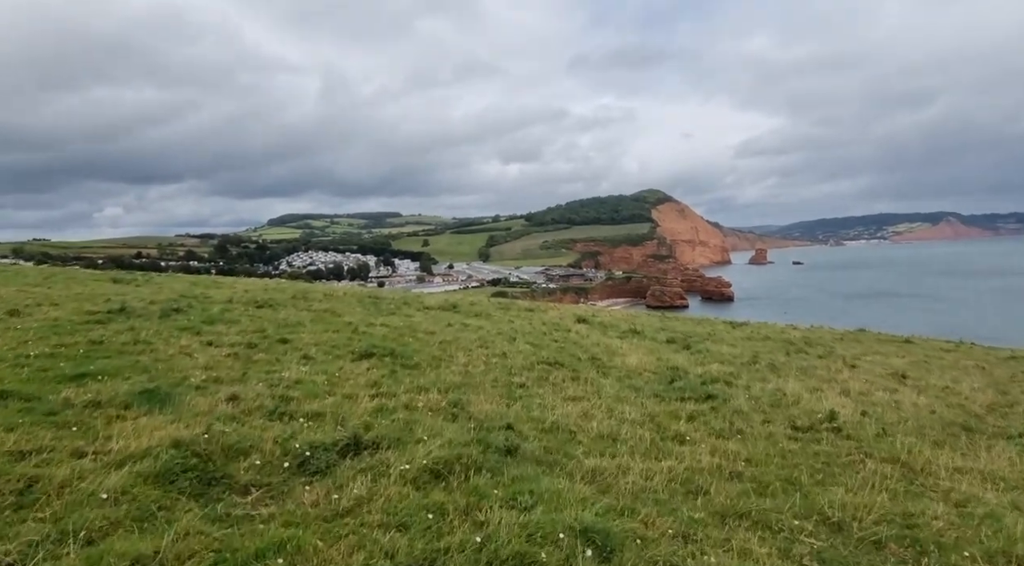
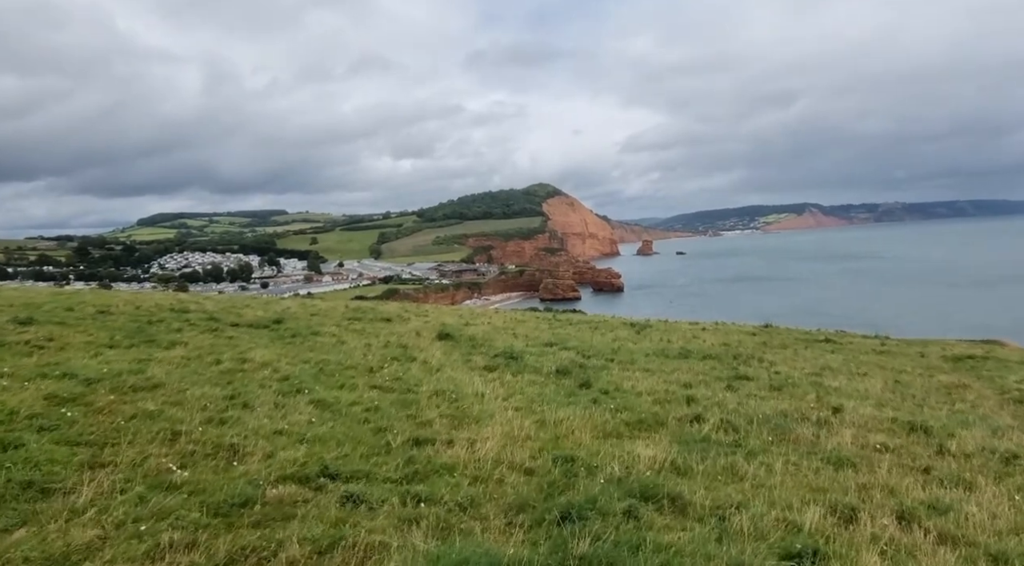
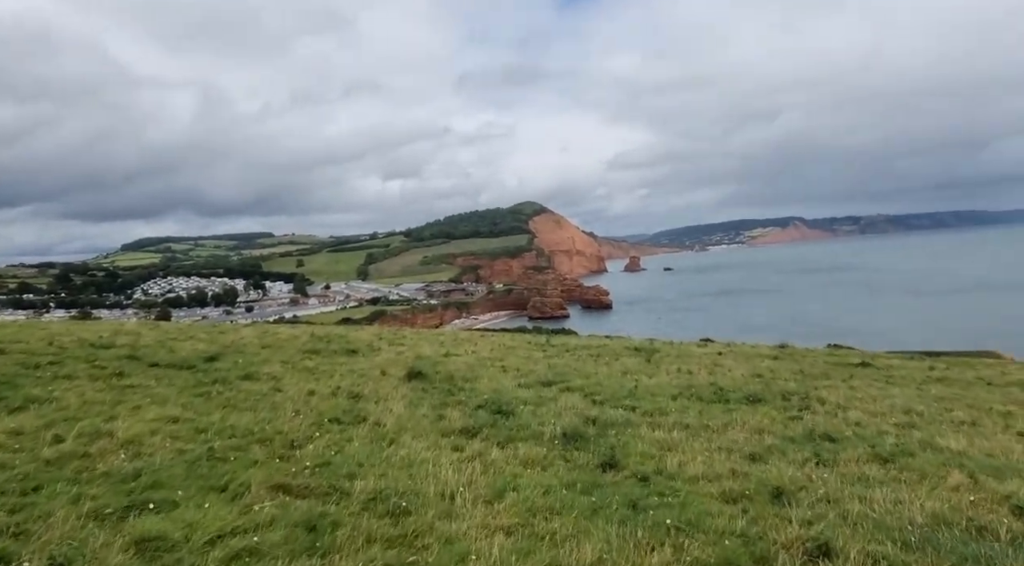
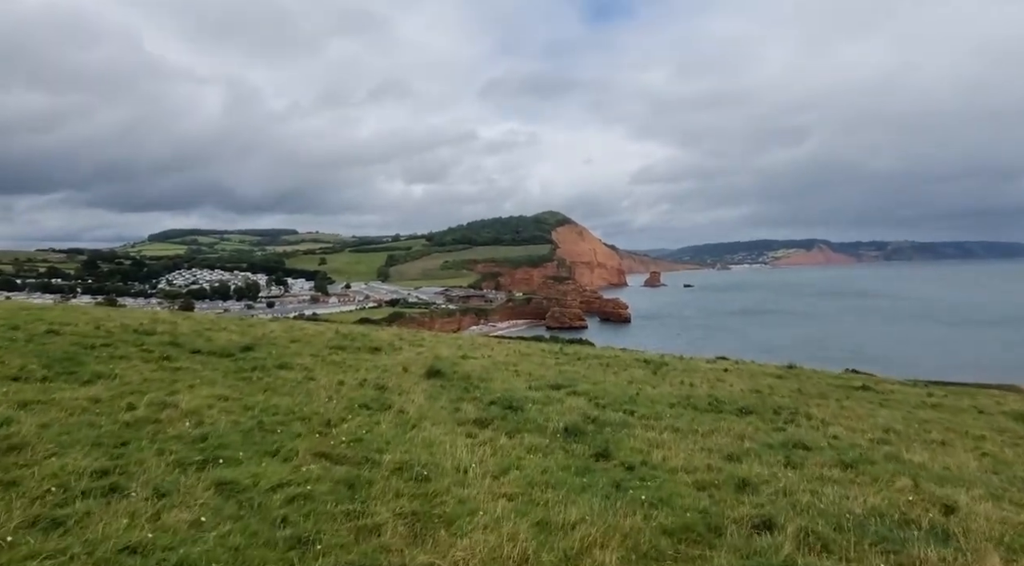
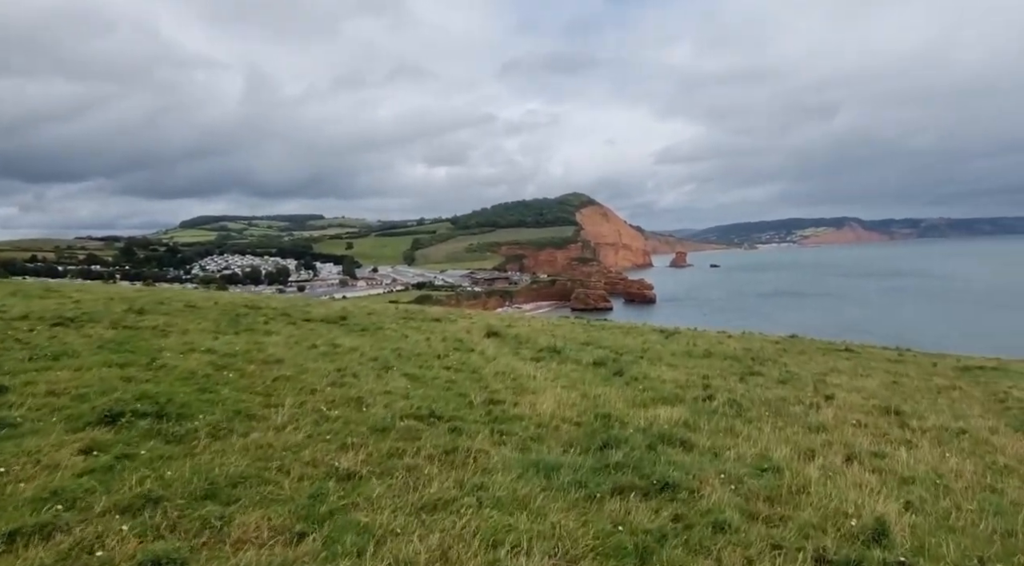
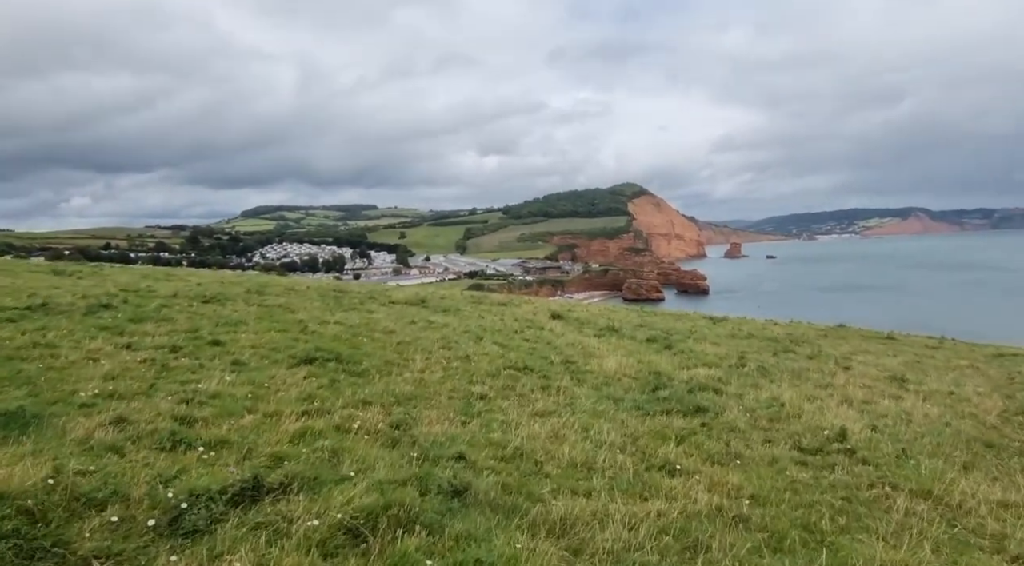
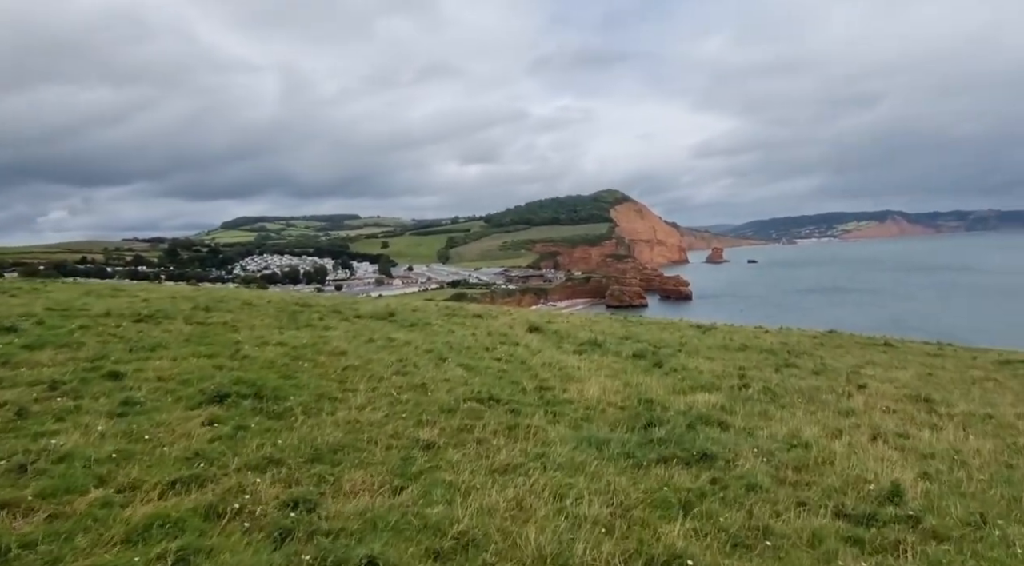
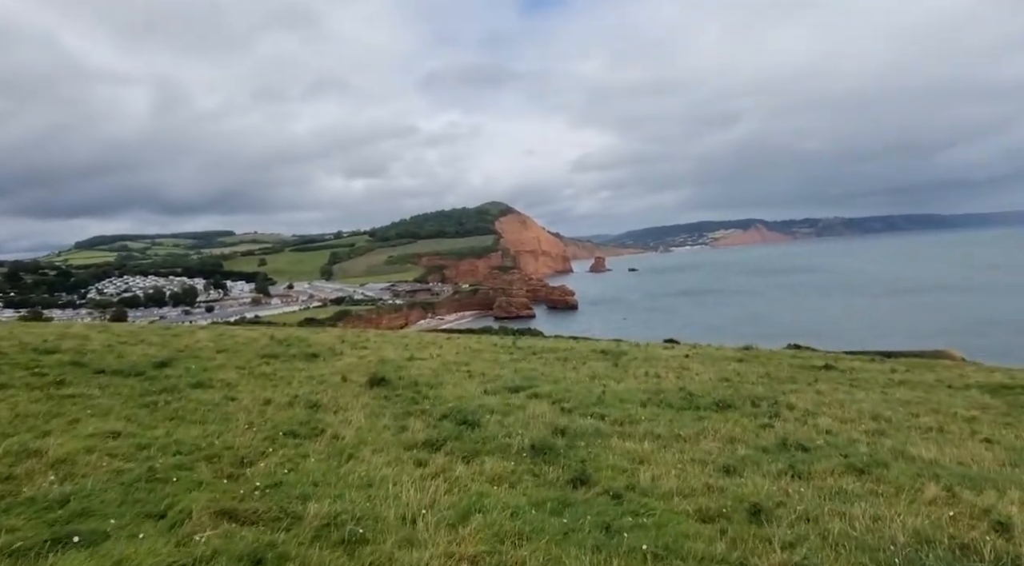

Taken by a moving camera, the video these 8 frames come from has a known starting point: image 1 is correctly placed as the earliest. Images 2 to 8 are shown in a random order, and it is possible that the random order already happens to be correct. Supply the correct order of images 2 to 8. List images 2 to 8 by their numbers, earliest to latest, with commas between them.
6, 7, 5, 2, 4, 3, 8
